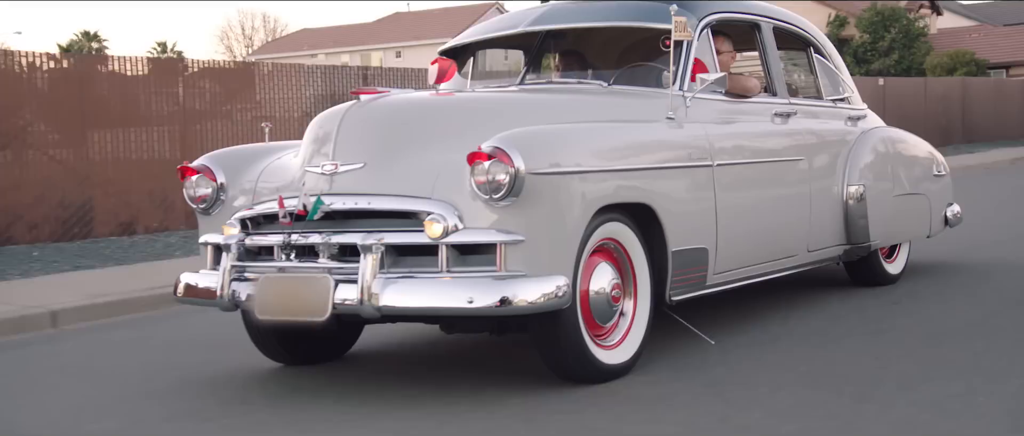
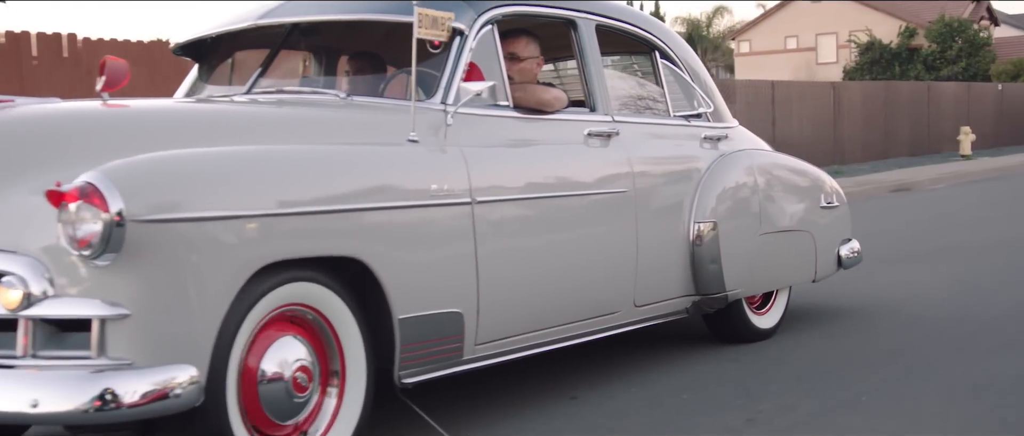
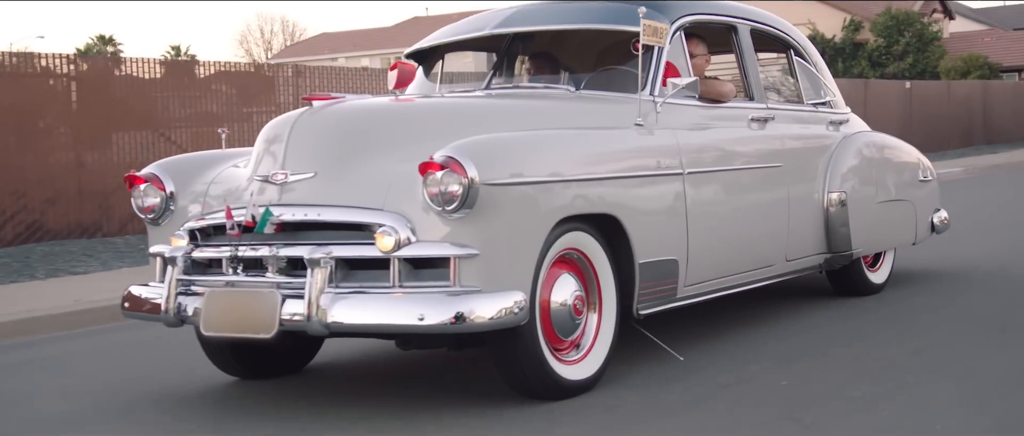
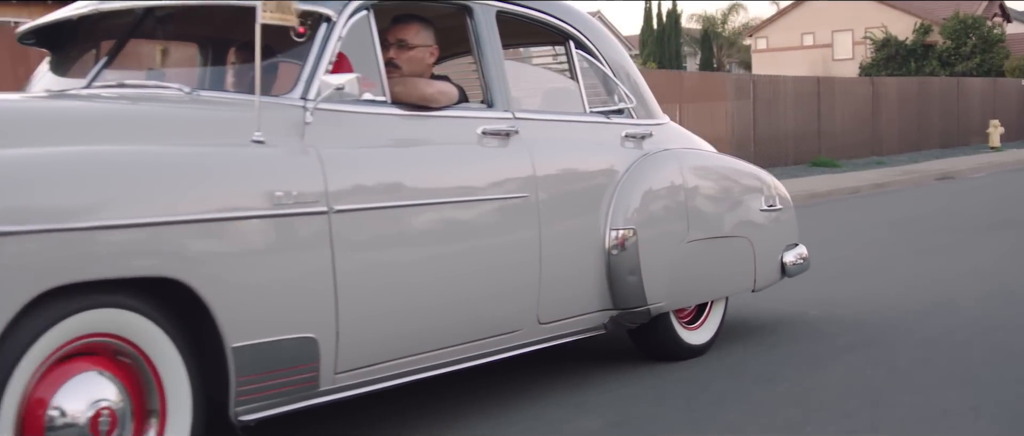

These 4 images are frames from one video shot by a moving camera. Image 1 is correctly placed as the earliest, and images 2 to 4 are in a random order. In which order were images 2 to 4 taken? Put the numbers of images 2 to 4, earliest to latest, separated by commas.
3, 2, 4
